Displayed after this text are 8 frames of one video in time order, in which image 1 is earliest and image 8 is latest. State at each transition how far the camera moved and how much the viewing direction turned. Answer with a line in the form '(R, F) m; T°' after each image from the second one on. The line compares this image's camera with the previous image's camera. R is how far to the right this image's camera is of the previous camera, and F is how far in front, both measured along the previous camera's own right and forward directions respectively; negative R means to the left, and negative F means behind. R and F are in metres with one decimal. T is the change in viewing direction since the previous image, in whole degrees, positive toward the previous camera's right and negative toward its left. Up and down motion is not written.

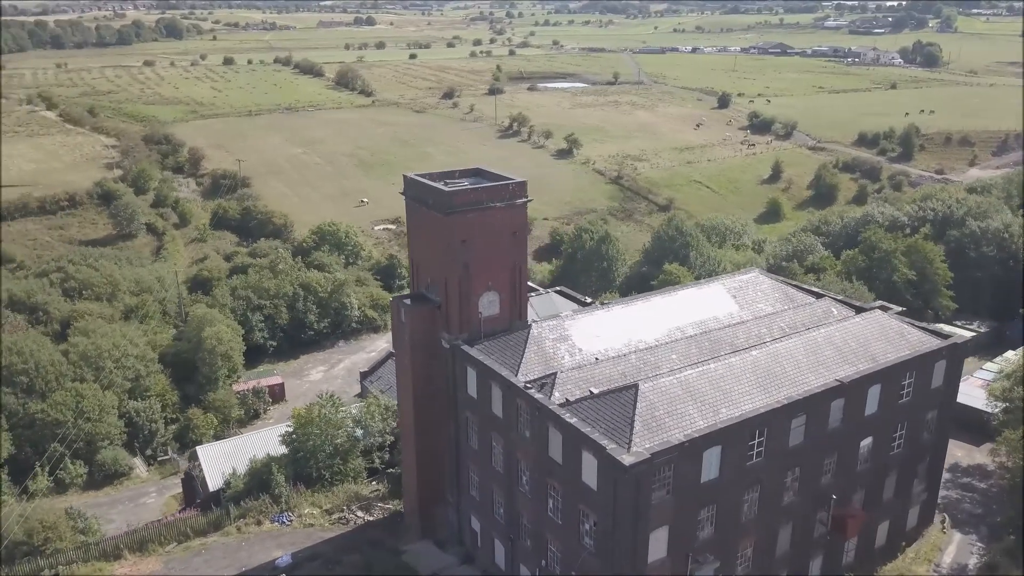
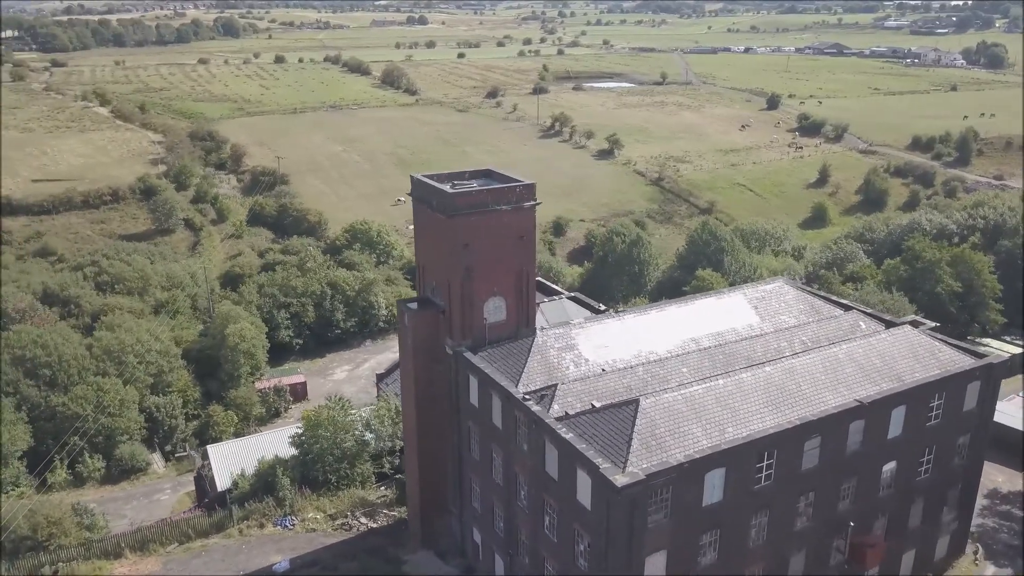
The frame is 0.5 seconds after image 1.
(+1.2, +0.9) m; -3°
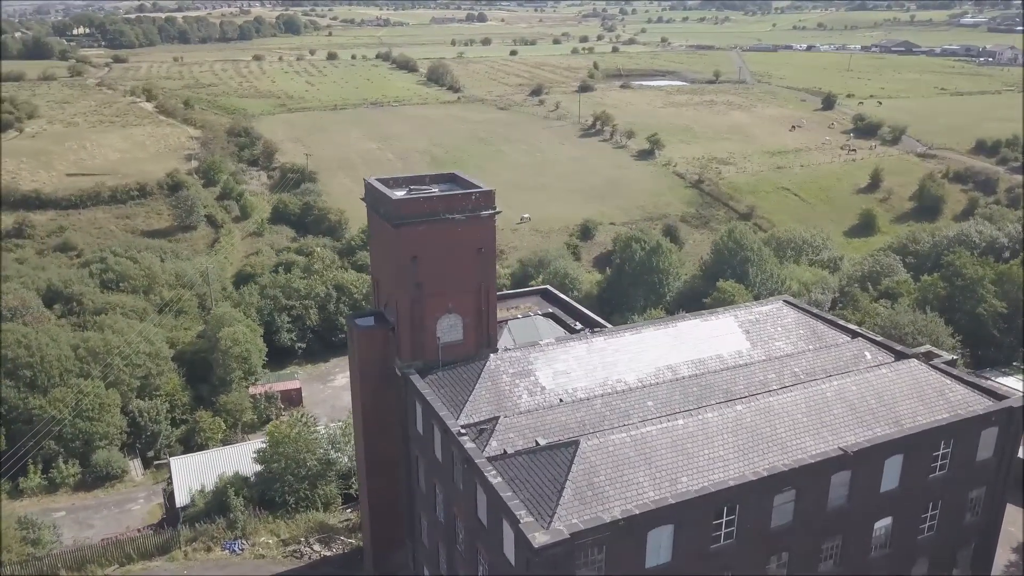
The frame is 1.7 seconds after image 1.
(+2.7, +2.3) m; -4°
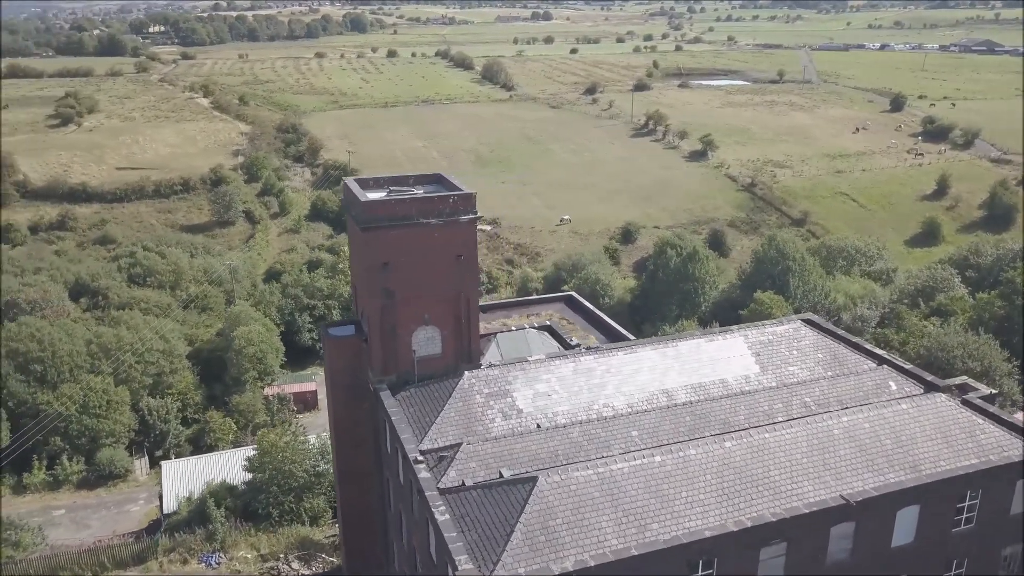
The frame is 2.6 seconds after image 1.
(+1.9, +1.8) m; -4°
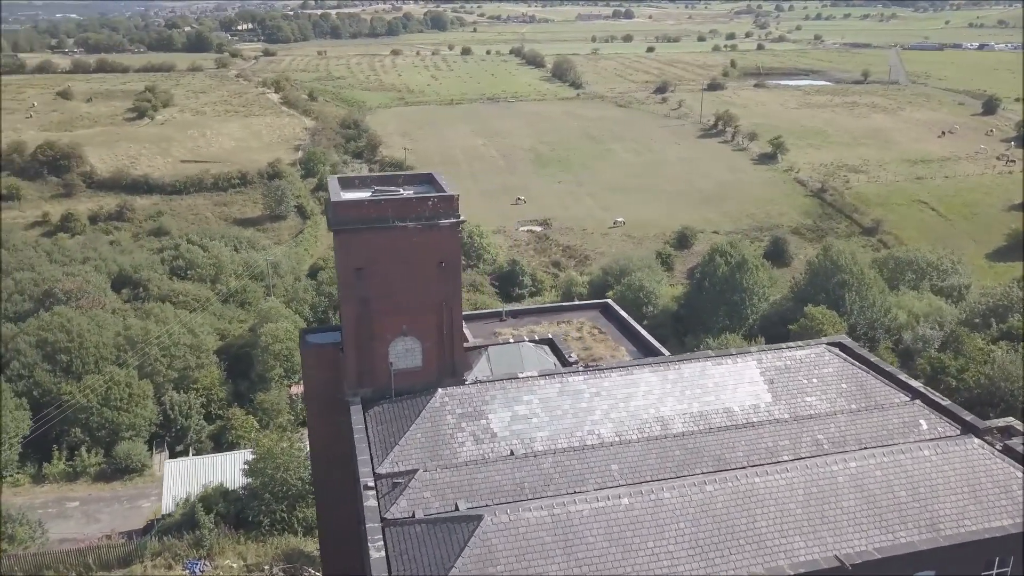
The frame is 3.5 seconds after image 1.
(+2.0, +1.7) m; -5°
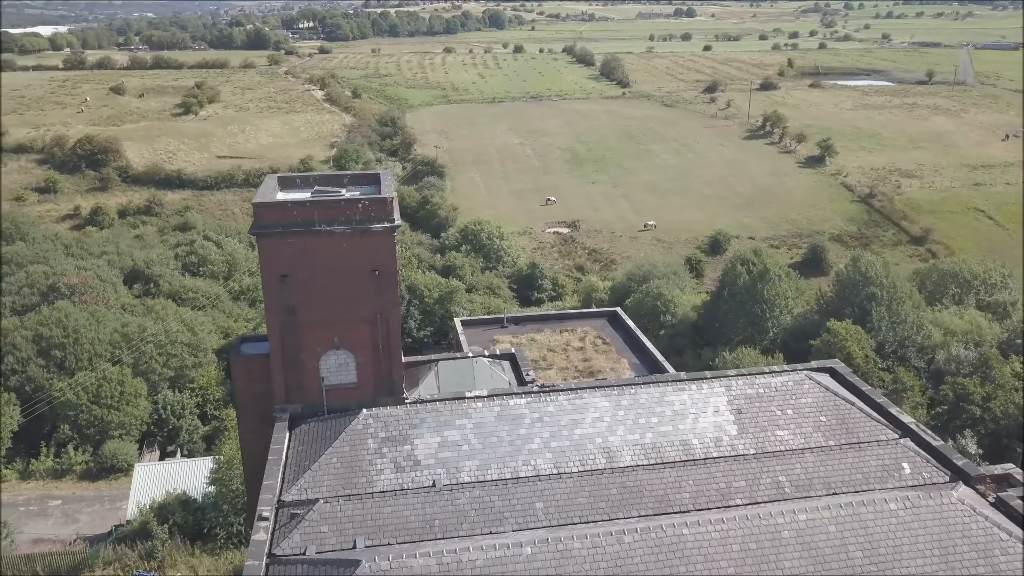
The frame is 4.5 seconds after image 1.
(+2.4, +1.7) m; -4°
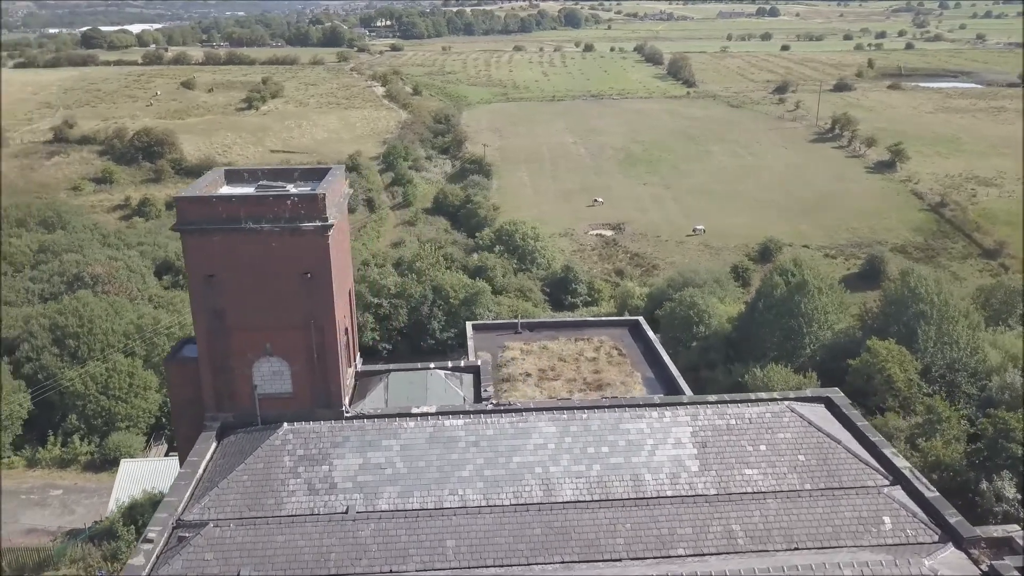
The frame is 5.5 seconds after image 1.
(+2.4, +1.7) m; -5°
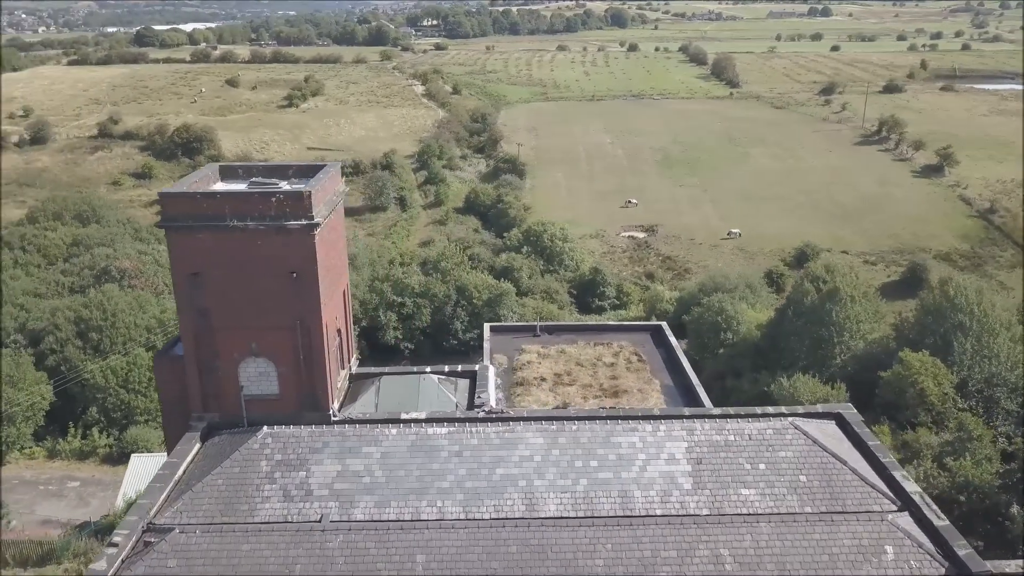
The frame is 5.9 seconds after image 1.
(+1.0, +0.6) m; -3°
